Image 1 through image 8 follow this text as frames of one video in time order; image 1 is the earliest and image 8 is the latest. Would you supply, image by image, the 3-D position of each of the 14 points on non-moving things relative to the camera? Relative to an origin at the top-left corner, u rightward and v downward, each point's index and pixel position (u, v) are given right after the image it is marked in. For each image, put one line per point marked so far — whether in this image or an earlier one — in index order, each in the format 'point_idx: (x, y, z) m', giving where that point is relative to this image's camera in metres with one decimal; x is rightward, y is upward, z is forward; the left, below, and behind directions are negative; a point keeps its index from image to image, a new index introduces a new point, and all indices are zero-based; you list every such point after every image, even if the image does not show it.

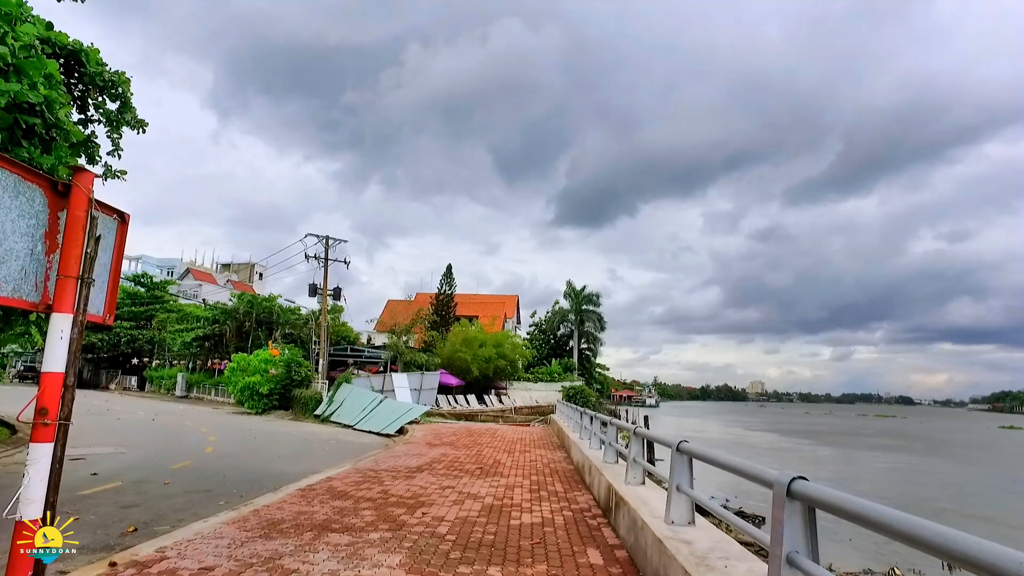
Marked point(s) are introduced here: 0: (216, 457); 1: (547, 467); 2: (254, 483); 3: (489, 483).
0: (-5.2, -2.9, +12.1) m
1: (+0.4, -2.2, +8.7) m
2: (-3.5, -2.6, +9.4) m
3: (-0.2, -2.0, +7.2) m
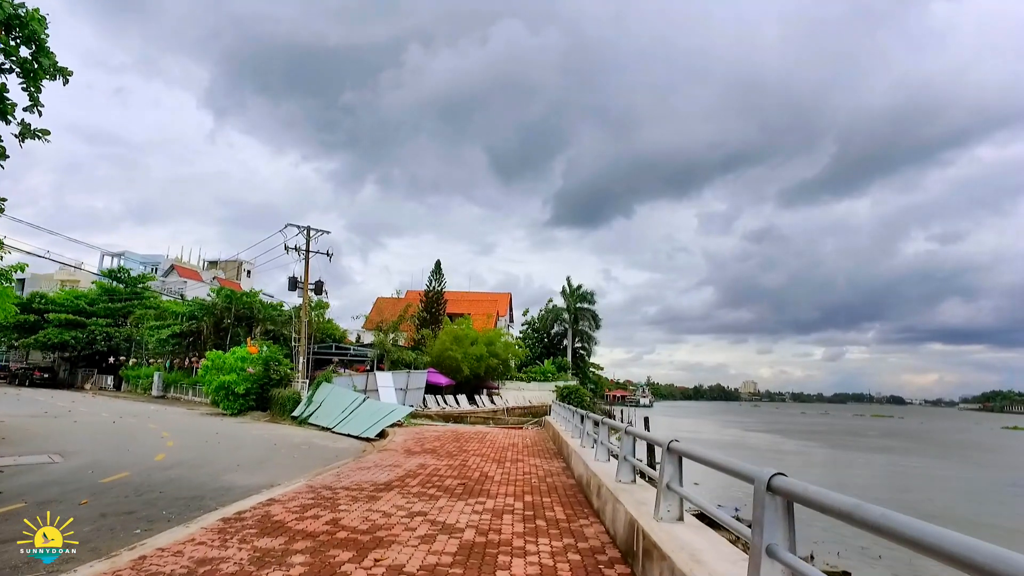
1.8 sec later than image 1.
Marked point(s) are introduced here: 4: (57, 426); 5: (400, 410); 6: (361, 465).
0: (-5.3, -2.7, +10.6) m
1: (+0.3, -2.0, +7.2) m
2: (-3.6, -2.4, +7.8) m
3: (-0.3, -1.8, +5.7) m
4: (-11.4, -3.5, +17.6) m
5: (-2.8, -3.0, +17.5) m
6: (-1.9, -2.2, +8.6) m
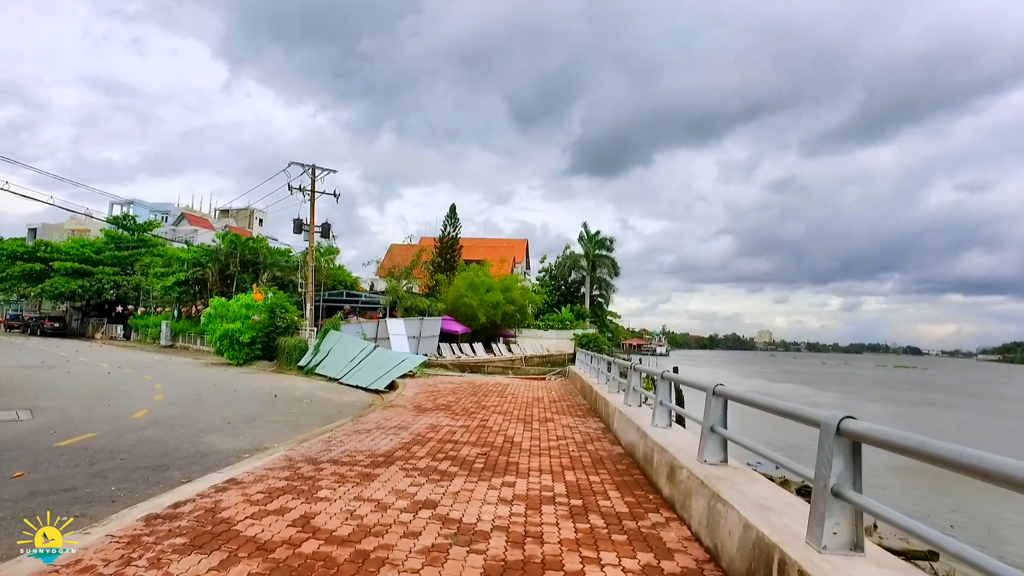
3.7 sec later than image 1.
0: (-4.9, -1.8, +9.3) m
1: (+0.6, -1.3, +5.7) m
2: (-3.3, -1.7, +6.4) m
3: (-0.1, -1.2, +4.2) m
4: (-10.9, -2.1, +16.4) m
5: (-2.3, -1.6, +16.1) m
6: (-1.6, -1.4, +7.2) m
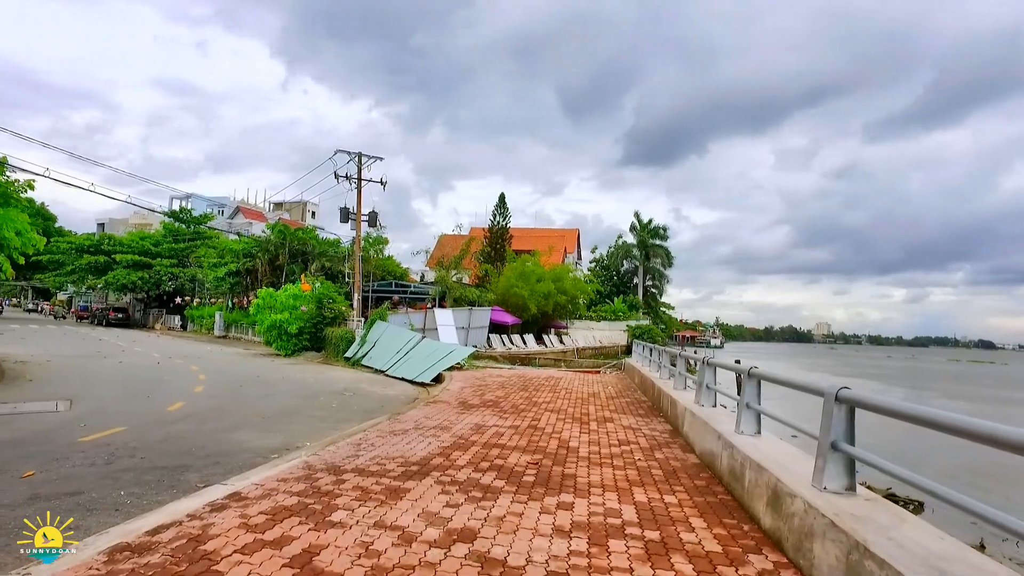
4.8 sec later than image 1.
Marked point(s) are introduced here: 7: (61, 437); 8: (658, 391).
0: (-4.3, -1.7, +8.8) m
1: (+1.0, -1.2, +4.9) m
2: (-2.8, -1.5, +5.8) m
3: (+0.2, -1.1, +3.4) m
4: (-9.7, -1.8, +16.4) m
5: (-1.1, -1.4, +15.4) m
6: (-1.1, -1.3, +6.5) m
7: (-5.0, -1.6, +7.7) m
8: (+1.8, -1.2, +8.6) m
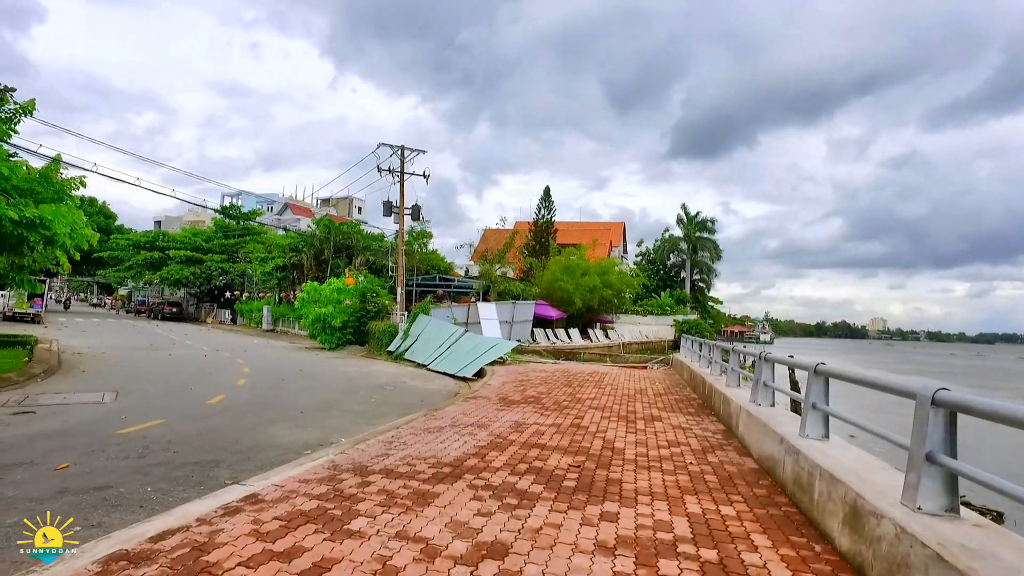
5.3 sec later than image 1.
0: (-3.8, -1.6, +8.7) m
1: (+1.2, -1.1, +4.4) m
2: (-2.5, -1.5, +5.7) m
3: (+0.3, -1.0, +3.0) m
4: (-8.7, -1.7, +16.6) m
5: (-0.2, -1.2, +15.1) m
6: (-0.7, -1.2, +6.2) m
7: (-4.5, -1.5, +7.7) m
8: (+2.3, -1.1, +8.1) m
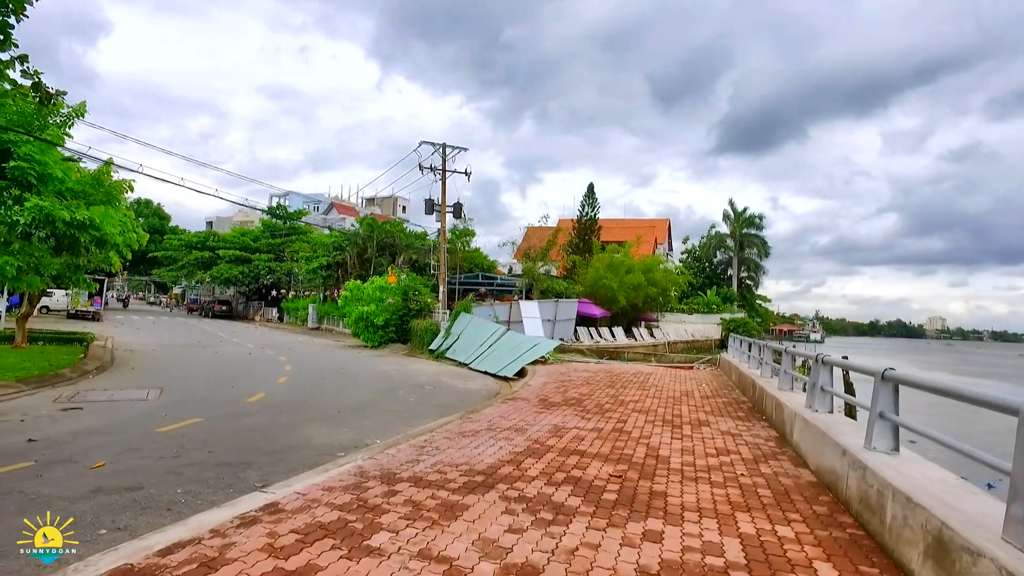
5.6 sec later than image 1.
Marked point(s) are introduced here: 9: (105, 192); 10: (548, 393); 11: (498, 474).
0: (-3.3, -1.5, +8.6) m
1: (+1.4, -1.1, +4.1) m
2: (-2.2, -1.4, +5.5) m
3: (+0.5, -1.0, +2.7) m
4: (-7.7, -1.7, +16.9) m
5: (+0.7, -1.2, +14.9) m
6: (-0.4, -1.2, +6.0) m
7: (-4.1, -1.5, +7.7) m
8: (+2.7, -1.1, +7.7) m
9: (-8.7, +2.0, +15.0) m
10: (+0.5, -1.4, +9.3) m
11: (-0.1, -1.1, +4.1) m
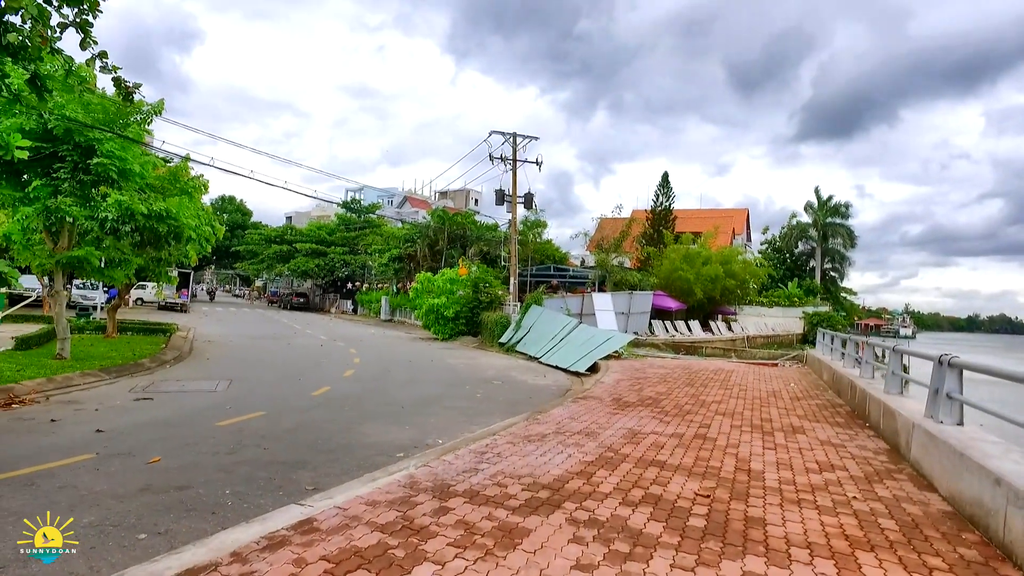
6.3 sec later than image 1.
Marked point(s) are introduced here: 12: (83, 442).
0: (-2.5, -1.4, +8.4) m
1: (+1.8, -1.1, +3.4) m
2: (-1.7, -1.4, +5.3) m
3: (+0.7, -1.0, +2.1) m
4: (-6.0, -1.5, +17.1) m
5: (+2.1, -1.0, +14.2) m
6: (+0.1, -1.1, +5.5) m
7: (-3.3, -1.4, +7.6) m
8: (+3.4, -1.0, +6.9) m
9: (-7.2, +2.2, +15.2) m
10: (+1.4, -1.3, +8.7) m
11: (+0.3, -1.0, +3.6) m
12: (-4.1, -1.5, +6.7) m
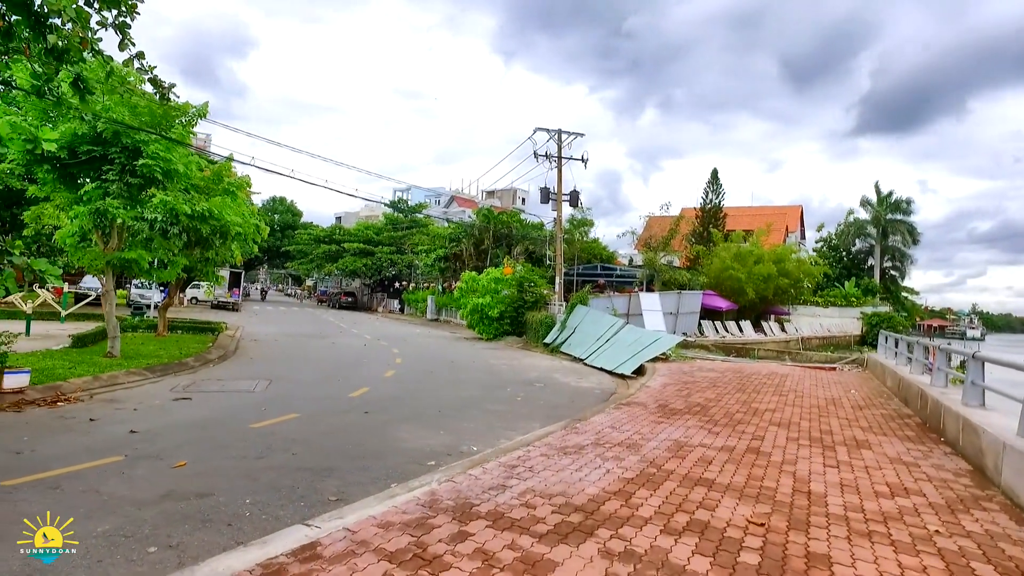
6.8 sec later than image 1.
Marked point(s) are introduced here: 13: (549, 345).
0: (-2.0, -1.4, +8.3) m
1: (+1.9, -1.1, +3.0) m
2: (-1.5, -1.4, +5.0) m
3: (+0.7, -1.0, +1.8) m
4: (-4.9, -1.5, +17.1) m
5: (+3.0, -1.0, +13.7) m
6: (+0.4, -1.1, +5.1) m
7: (-2.9, -1.4, +7.5) m
8: (+3.8, -1.0, +6.3) m
9: (-6.2, +2.2, +15.4) m
10: (+1.8, -1.3, +8.3) m
11: (+0.4, -1.0, +3.2) m
12: (-3.7, -1.5, +6.6) m
13: (+1.0, -1.5, +18.8) m
